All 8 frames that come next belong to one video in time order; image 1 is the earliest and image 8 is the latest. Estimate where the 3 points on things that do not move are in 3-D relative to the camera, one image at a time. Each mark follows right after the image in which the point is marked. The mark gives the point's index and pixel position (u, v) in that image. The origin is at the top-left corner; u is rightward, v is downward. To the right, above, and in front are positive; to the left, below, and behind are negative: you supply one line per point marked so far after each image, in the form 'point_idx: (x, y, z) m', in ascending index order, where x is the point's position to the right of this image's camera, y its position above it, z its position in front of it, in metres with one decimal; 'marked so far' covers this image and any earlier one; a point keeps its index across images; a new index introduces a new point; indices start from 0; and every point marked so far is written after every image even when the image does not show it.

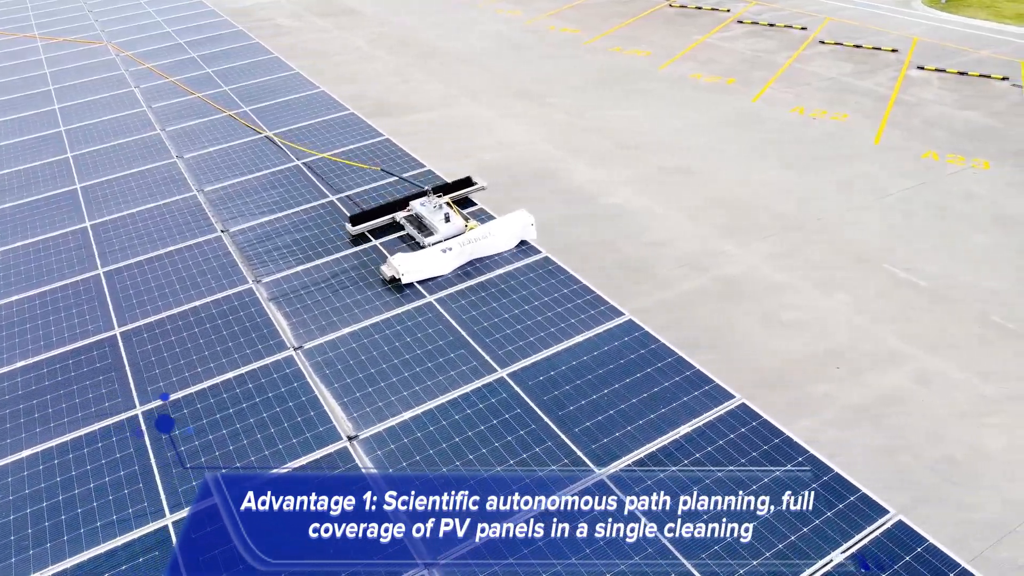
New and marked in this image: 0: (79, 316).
0: (-5.3, -0.4, +9.8) m
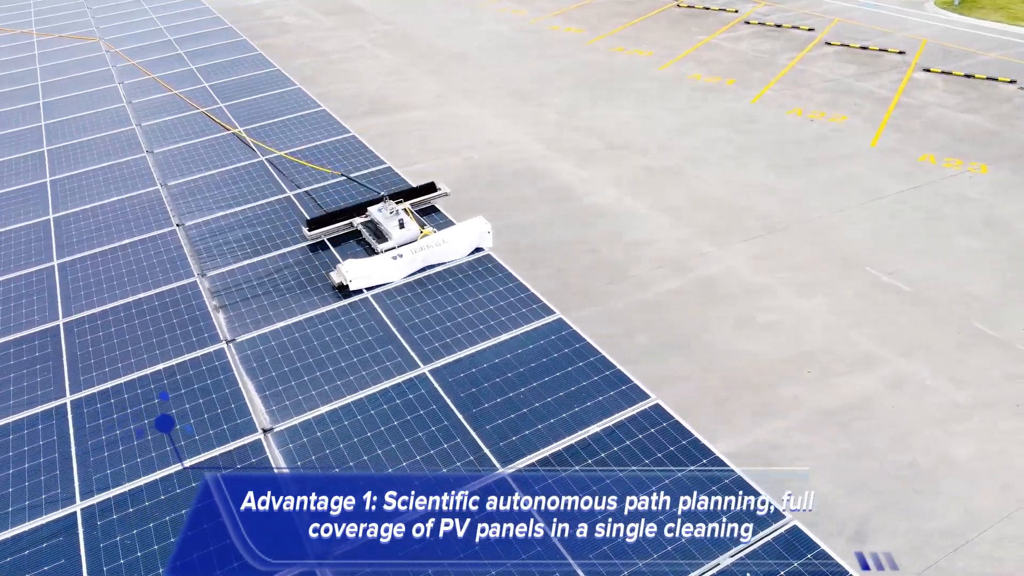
0: (-6.1, -0.2, +9.9) m
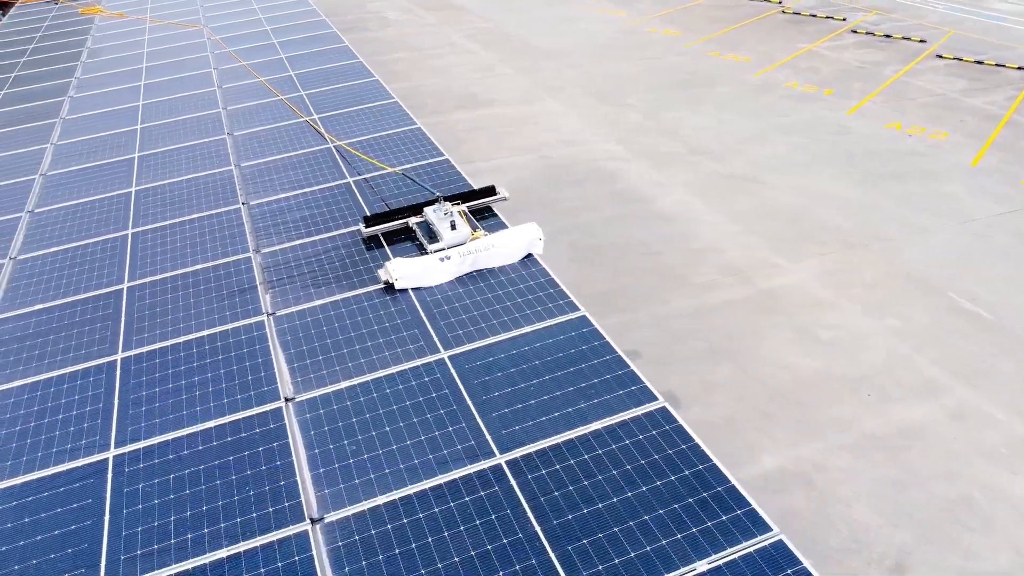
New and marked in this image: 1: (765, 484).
0: (-5.6, +0.2, +10.8) m
1: (+4.0, -3.1, +12.5) m
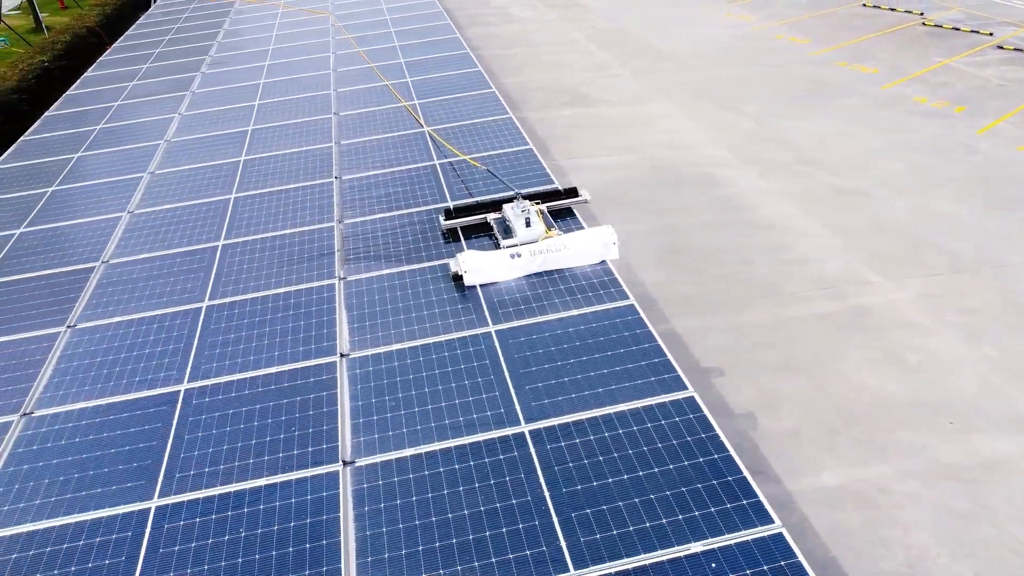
0: (-4.6, +0.9, +11.8) m
1: (+4.8, -3.2, +12.3) m
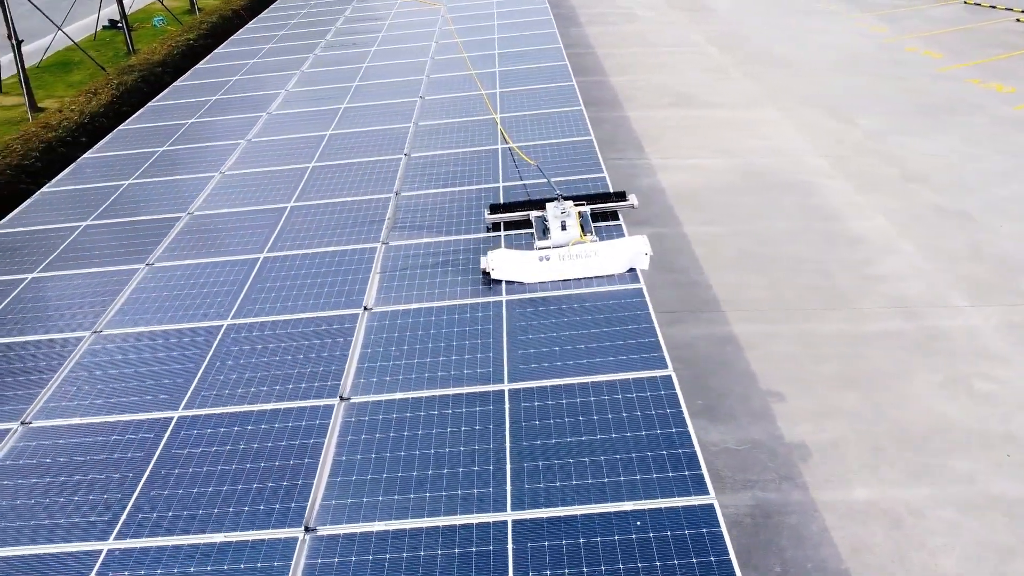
0: (-3.8, +1.6, +13.1) m
1: (+5.1, -3.4, +12.1) m
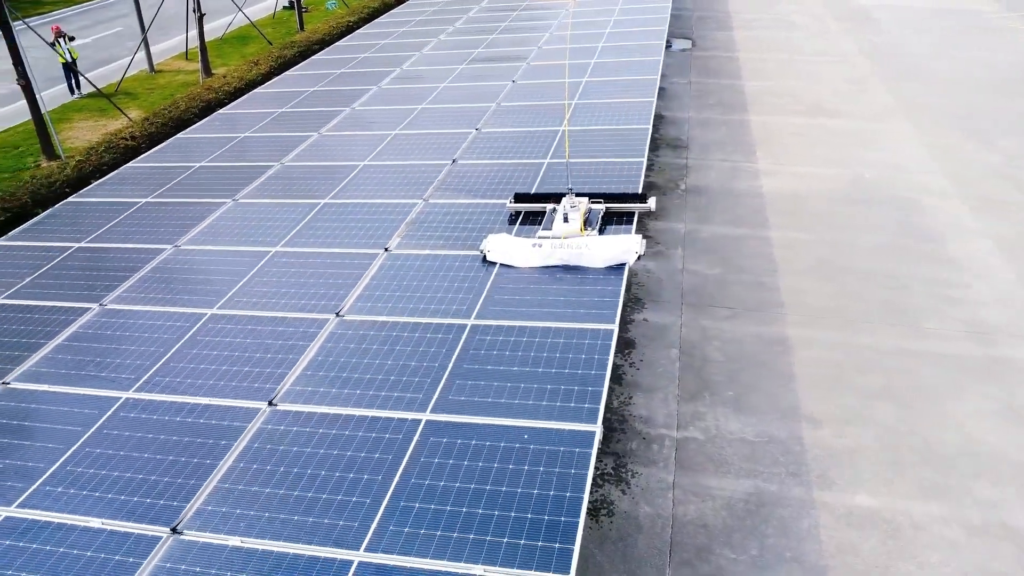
0: (-2.8, +2.5, +14.8) m
1: (+5.1, -3.5, +12.1) m
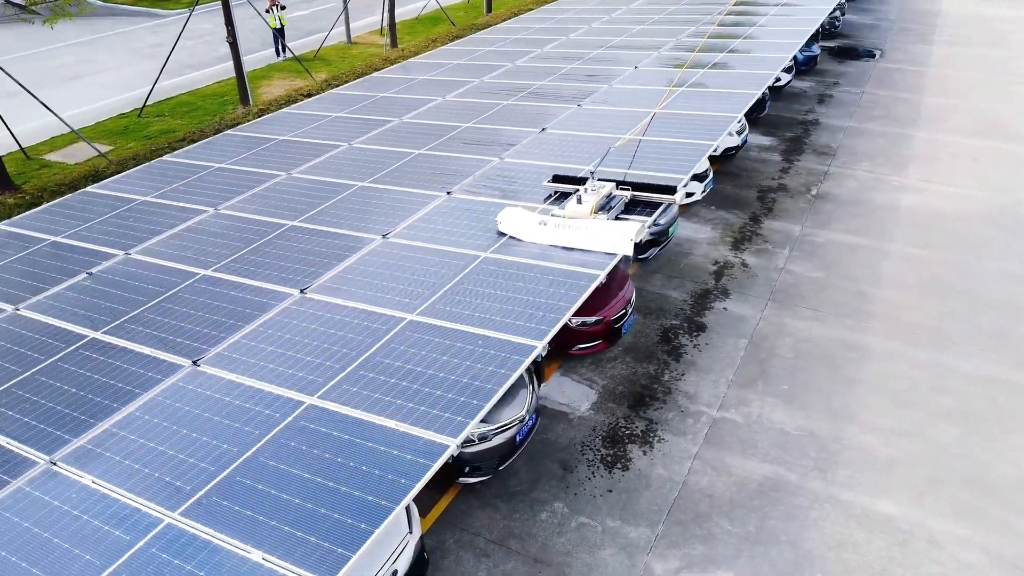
0: (-0.9, +3.5, +16.4) m
1: (+5.3, -3.4, +12.0) m
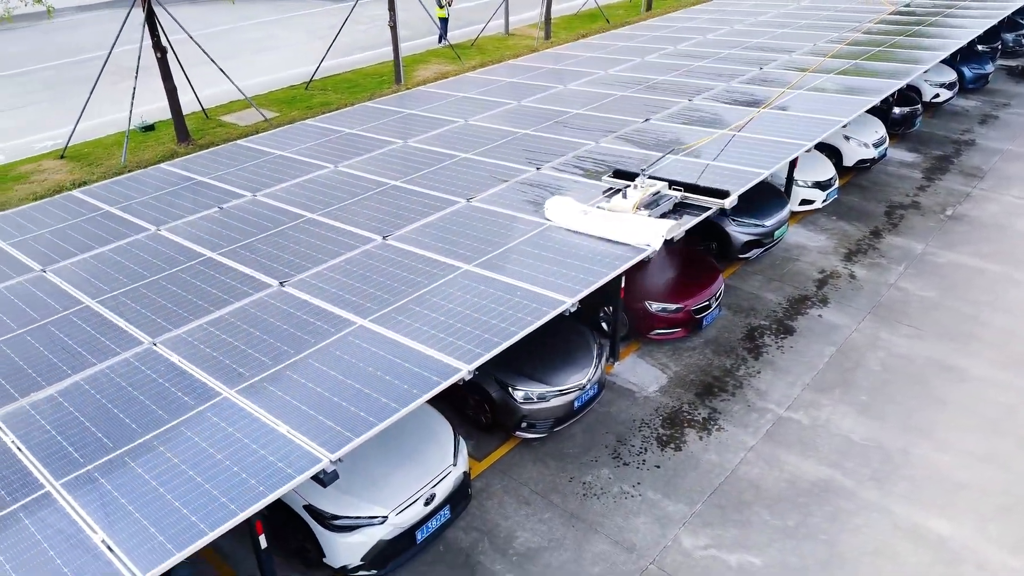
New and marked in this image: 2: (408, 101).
0: (+1.6, +4.0, +17.2) m
1: (+6.0, -3.6, +11.8) m
2: (-2.4, +4.3, +18.4) m
